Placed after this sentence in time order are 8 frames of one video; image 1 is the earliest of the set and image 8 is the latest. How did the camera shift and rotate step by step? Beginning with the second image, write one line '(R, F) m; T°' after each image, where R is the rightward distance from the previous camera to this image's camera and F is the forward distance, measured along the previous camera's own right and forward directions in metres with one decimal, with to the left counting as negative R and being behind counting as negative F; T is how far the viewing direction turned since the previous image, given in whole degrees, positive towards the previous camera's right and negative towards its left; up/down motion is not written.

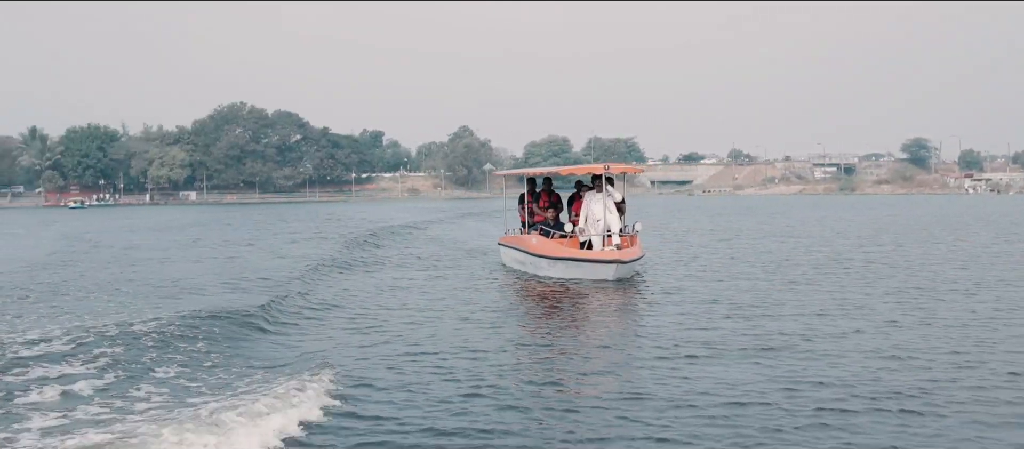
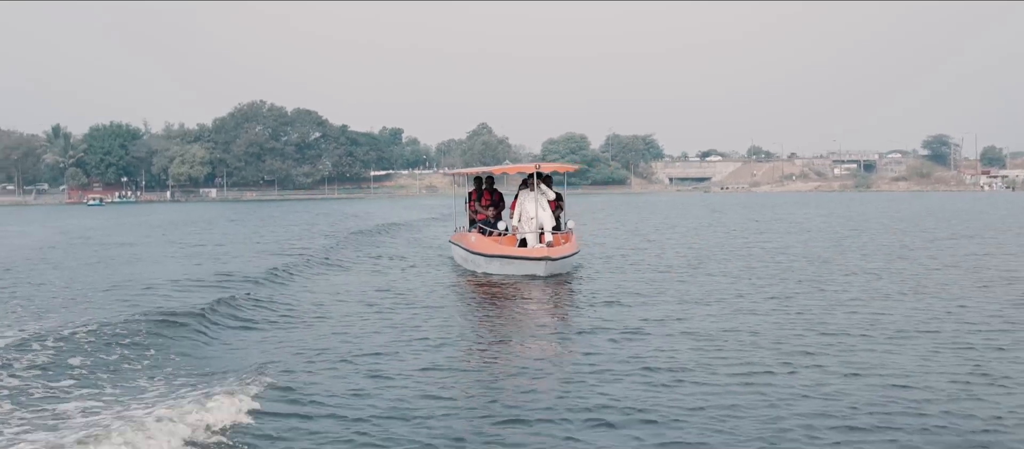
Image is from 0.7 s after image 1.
(+2.5, -2.6) m; -1°
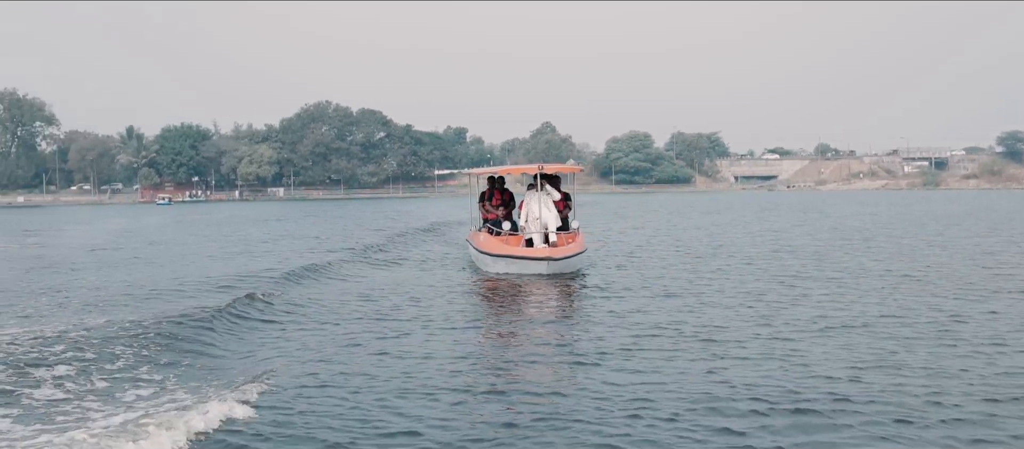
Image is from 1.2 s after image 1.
(+1.9, -1.7) m; -3°
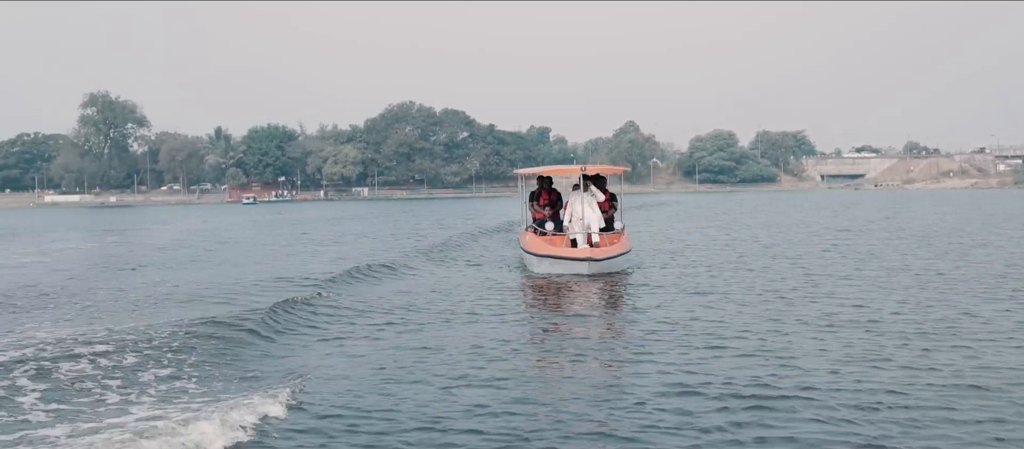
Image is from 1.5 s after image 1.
(+1.2, -1.1) m; -4°
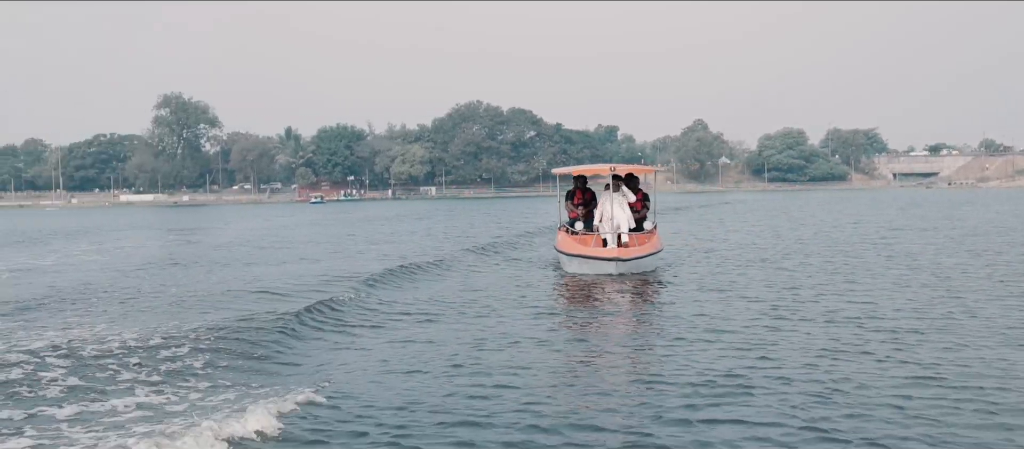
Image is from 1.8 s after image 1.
(+1.1, -1.1) m; -4°
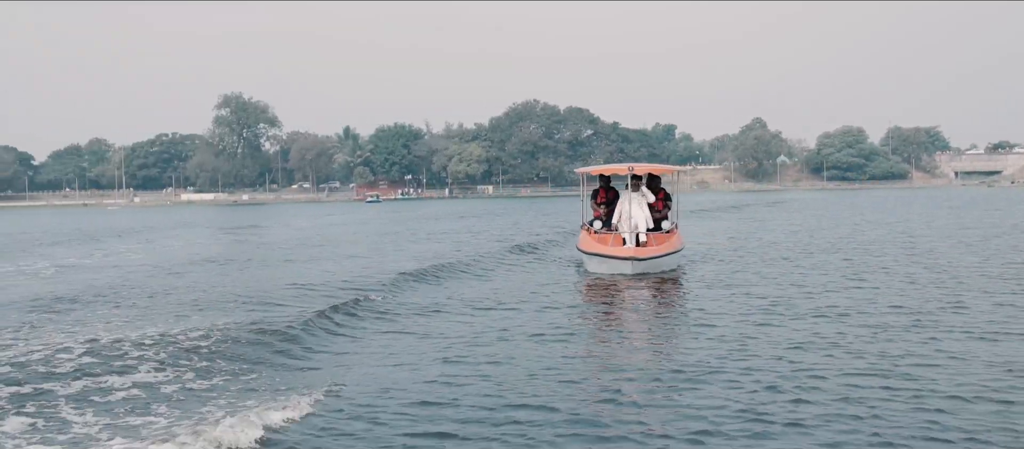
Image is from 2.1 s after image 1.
(+1.1, -1.1) m; -3°
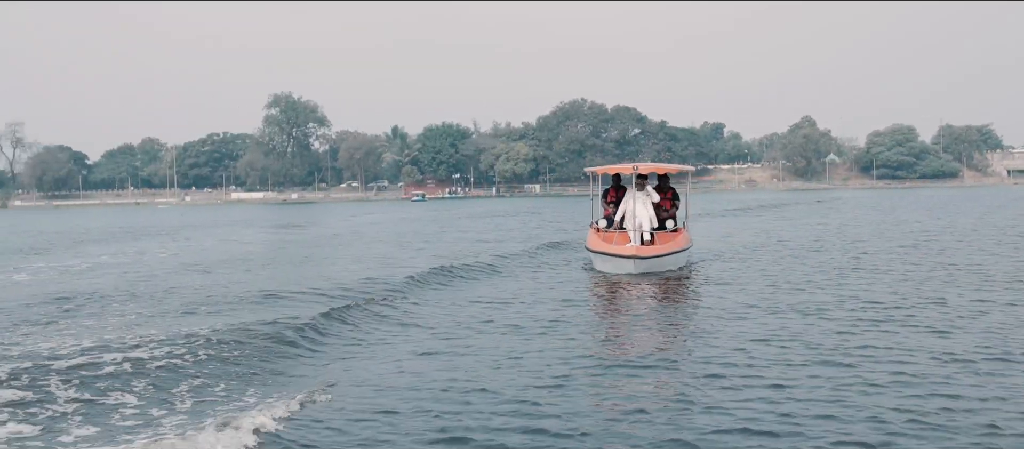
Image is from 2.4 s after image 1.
(+1.1, -1.2) m; -2°
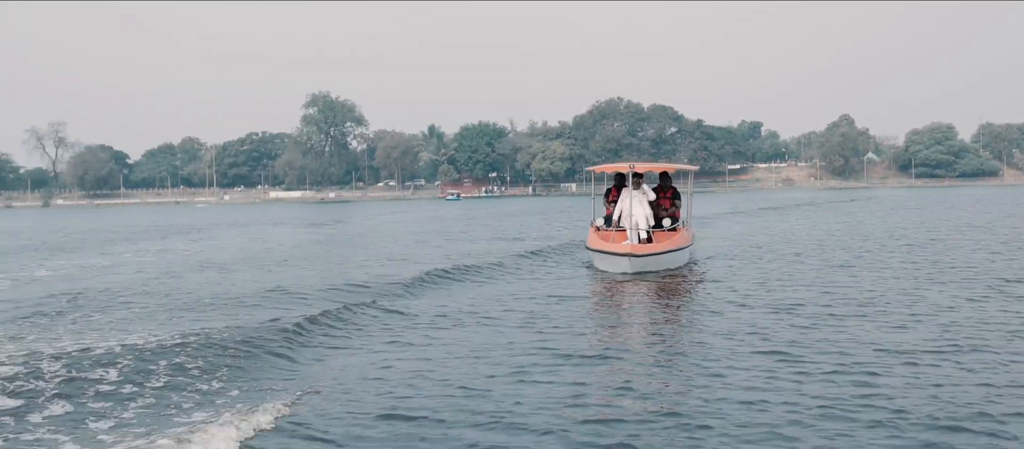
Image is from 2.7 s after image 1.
(+1.0, -1.1) m; -2°
